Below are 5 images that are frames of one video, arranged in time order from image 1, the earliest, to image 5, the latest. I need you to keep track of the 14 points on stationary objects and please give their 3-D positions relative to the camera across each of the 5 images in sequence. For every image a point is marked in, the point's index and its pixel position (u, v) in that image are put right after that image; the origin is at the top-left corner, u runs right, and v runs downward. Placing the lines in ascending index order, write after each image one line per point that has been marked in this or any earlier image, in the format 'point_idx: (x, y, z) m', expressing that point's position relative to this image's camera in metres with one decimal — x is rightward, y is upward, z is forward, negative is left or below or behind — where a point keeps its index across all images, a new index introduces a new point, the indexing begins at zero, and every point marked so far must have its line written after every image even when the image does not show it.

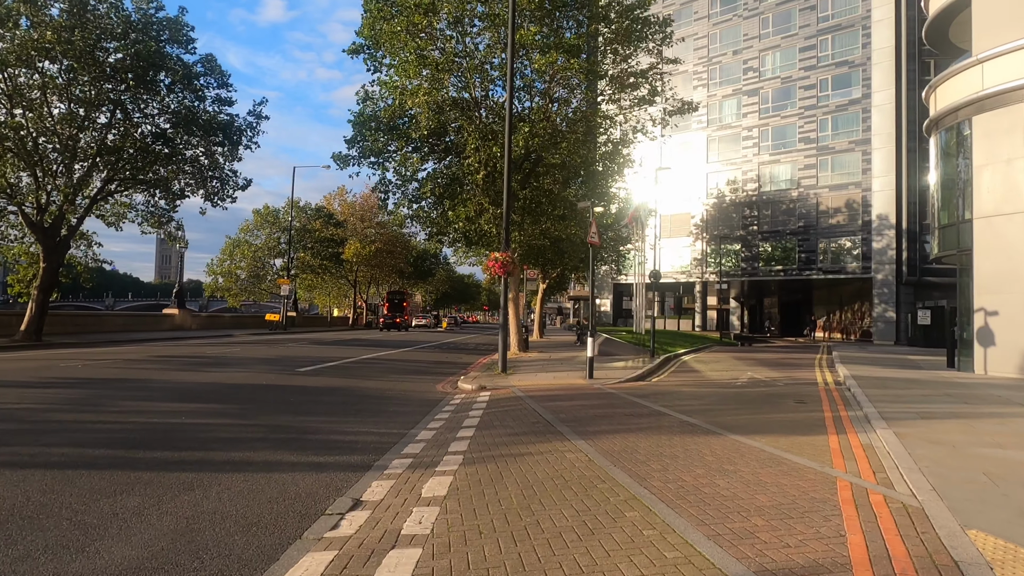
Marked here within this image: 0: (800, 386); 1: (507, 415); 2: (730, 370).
0: (+5.5, -1.9, +12.7) m
1: (-0.1, -1.7, +9.0) m
2: (+5.6, -2.1, +17.0) m
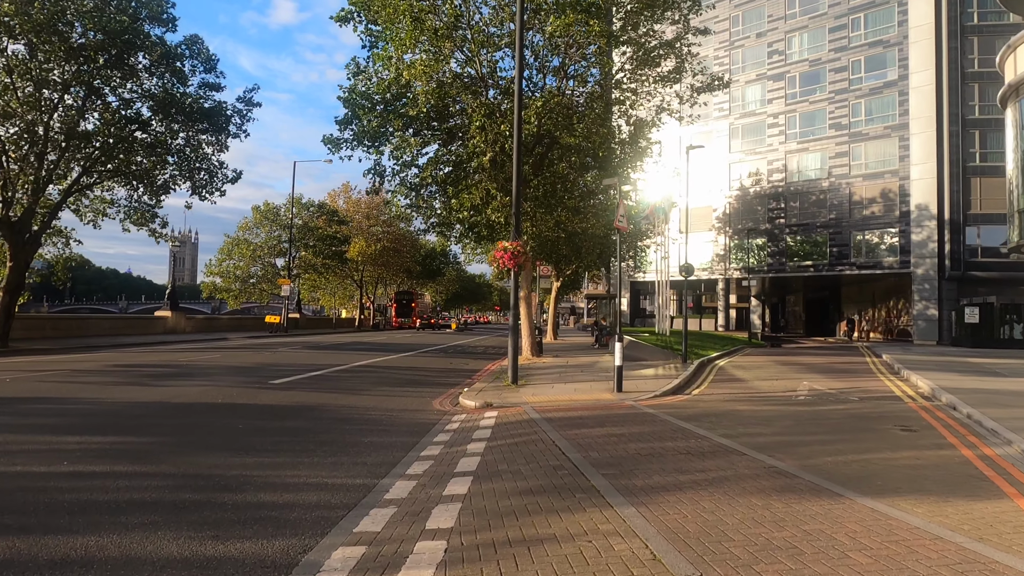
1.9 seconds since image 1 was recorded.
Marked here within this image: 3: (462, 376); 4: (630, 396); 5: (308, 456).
0: (+5.7, -1.8, +10.2) m
1: (+0.1, -1.7, +6.7) m
2: (+5.9, -2.0, +14.5) m
3: (-1.2, -2.1, +16.1) m
4: (+2.0, -1.8, +11.1) m
5: (-2.0, -1.7, +6.6) m
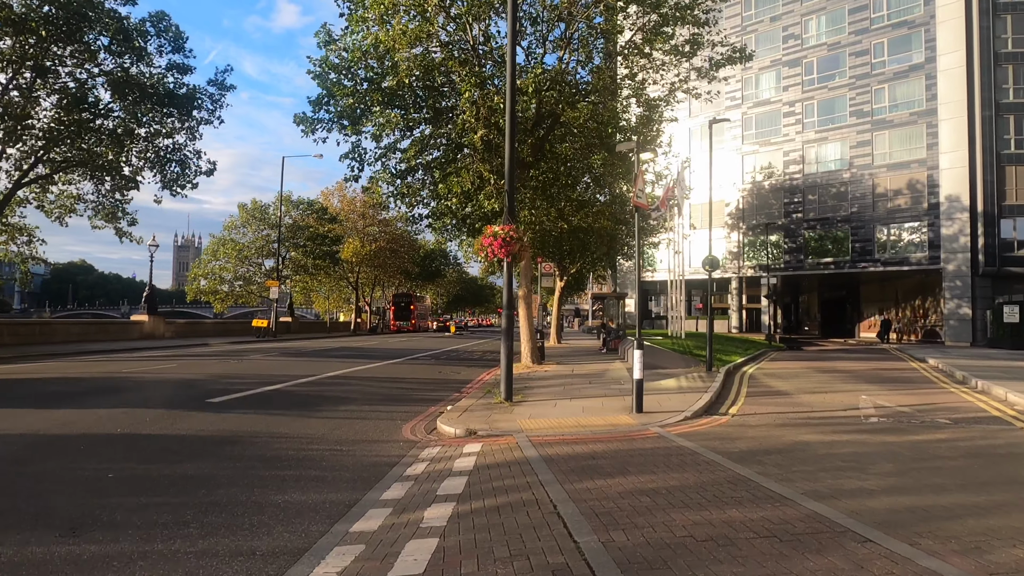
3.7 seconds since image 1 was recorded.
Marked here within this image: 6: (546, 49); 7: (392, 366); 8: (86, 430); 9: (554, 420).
0: (+5.6, -1.6, +7.8) m
1: (-0.1, -1.6, +4.2) m
2: (+5.8, -1.9, +12.0) m
3: (-1.3, -2.1, +13.7) m
4: (+1.9, -1.7, +8.7) m
5: (-2.2, -1.6, +4.2) m
6: (+0.9, +6.5, +18.0) m
7: (-3.4, -2.2, +18.8) m
8: (-4.9, -1.7, +7.6) m
9: (+0.6, -1.8, +8.9) m
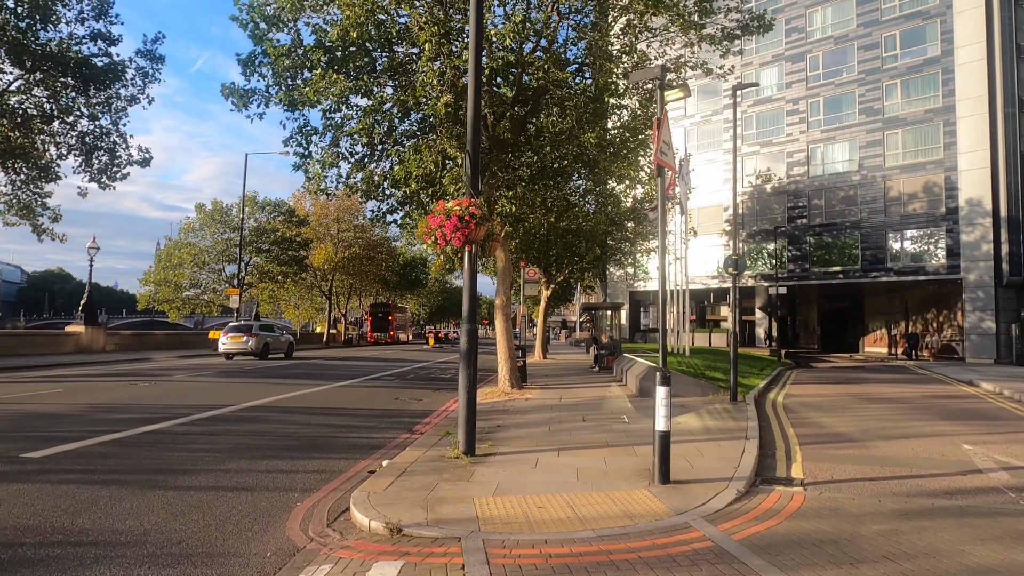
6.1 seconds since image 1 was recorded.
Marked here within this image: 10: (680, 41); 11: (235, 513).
0: (+5.2, -1.7, +4.6) m
1: (-0.4, -1.5, +1.0) m
2: (+5.3, -2.0, +8.9) m
3: (-1.8, -2.2, +10.4) m
4: (+1.5, -1.7, +5.5) m
5: (-2.4, -1.5, +0.8) m
6: (+0.4, +6.3, +14.9) m
7: (-4.0, -2.4, +15.5) m
8: (-5.3, -1.6, +4.3) m
9: (+0.2, -1.8, +5.6) m
10: (+4.3, +6.5, +17.1) m
11: (-2.3, -1.9, +5.6) m
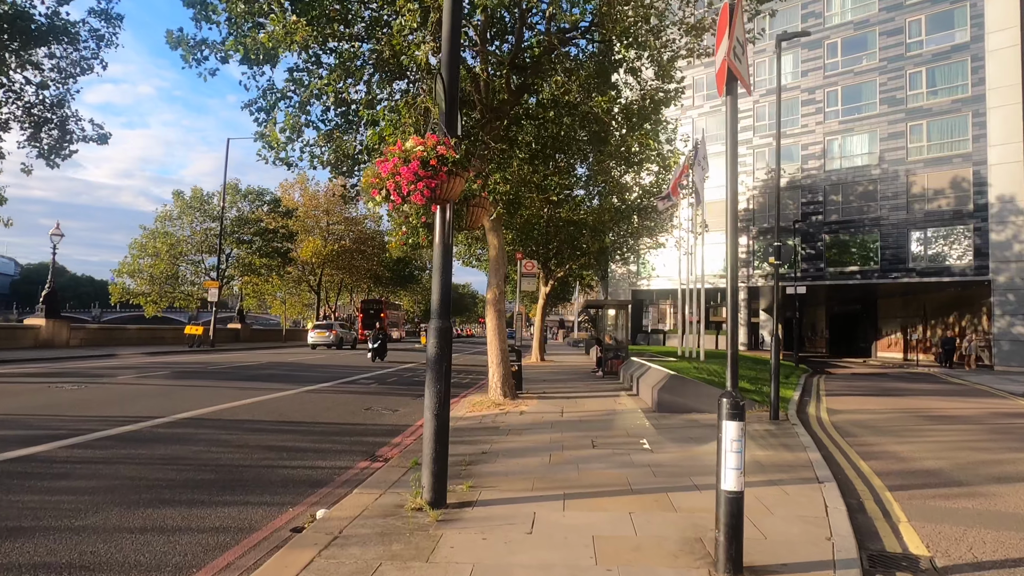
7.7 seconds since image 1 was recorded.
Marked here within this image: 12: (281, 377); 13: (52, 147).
0: (+5.1, -1.6, +2.5) m
1: (-0.5, -1.4, -1.2) m
2: (+5.2, -1.9, +6.7) m
3: (-1.9, -2.0, +8.2) m
4: (+1.4, -1.6, +3.3) m
5: (-2.5, -1.3, -1.4) m
6: (+0.3, +6.5, +12.7) m
7: (-4.1, -2.2, +13.3) m
8: (-5.4, -1.4, +2.0) m
9: (+0.1, -1.6, +3.5) m
10: (+4.3, +6.6, +14.9) m
11: (-2.4, -1.7, +3.4) m
12: (-6.3, -2.4, +18.1) m
13: (-13.7, +4.3, +19.7) m
